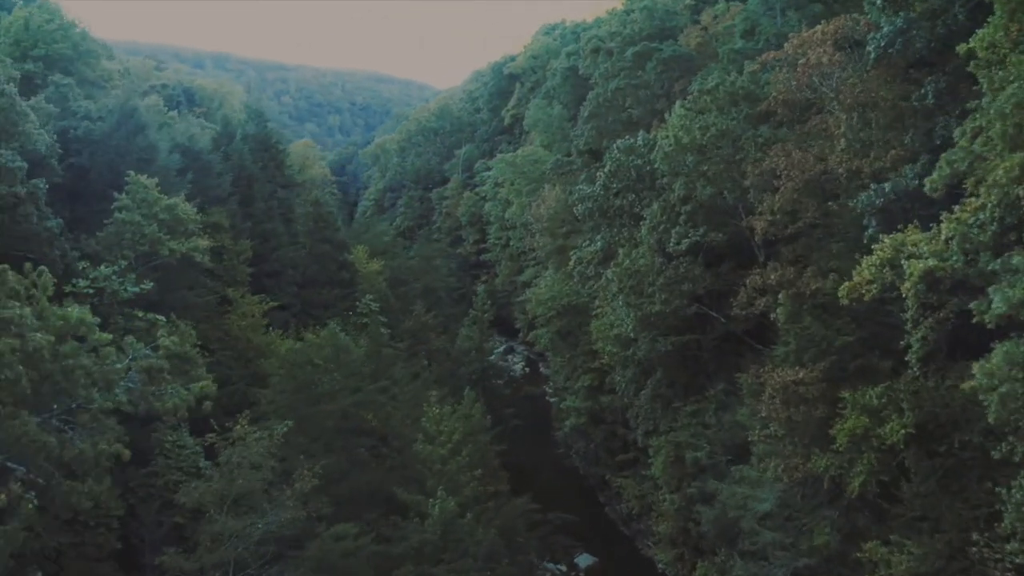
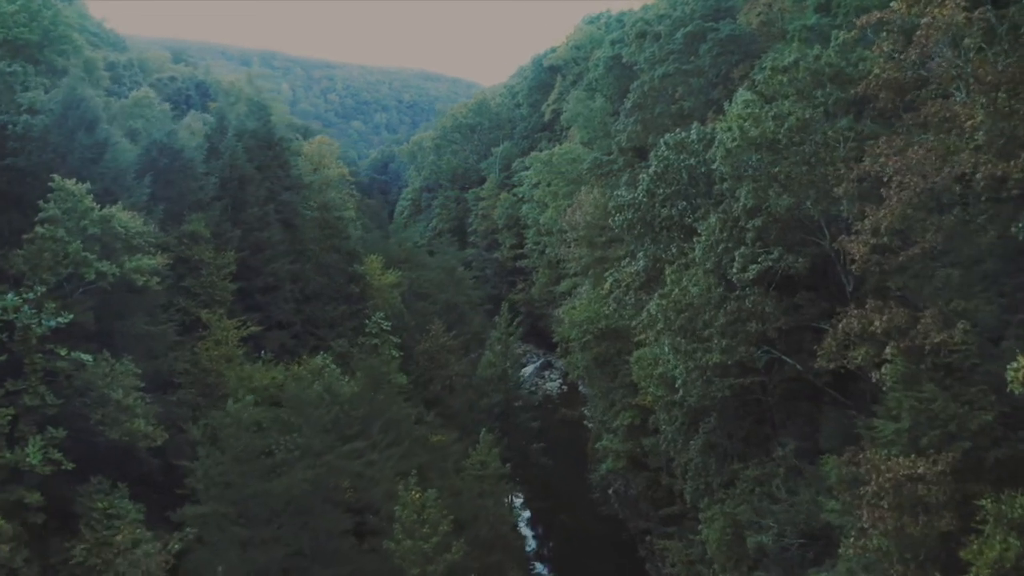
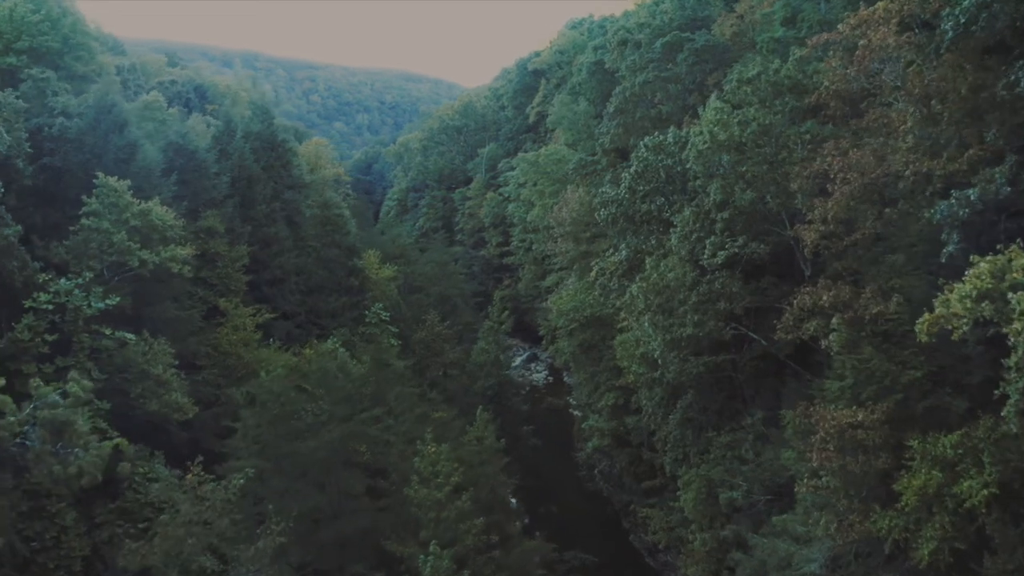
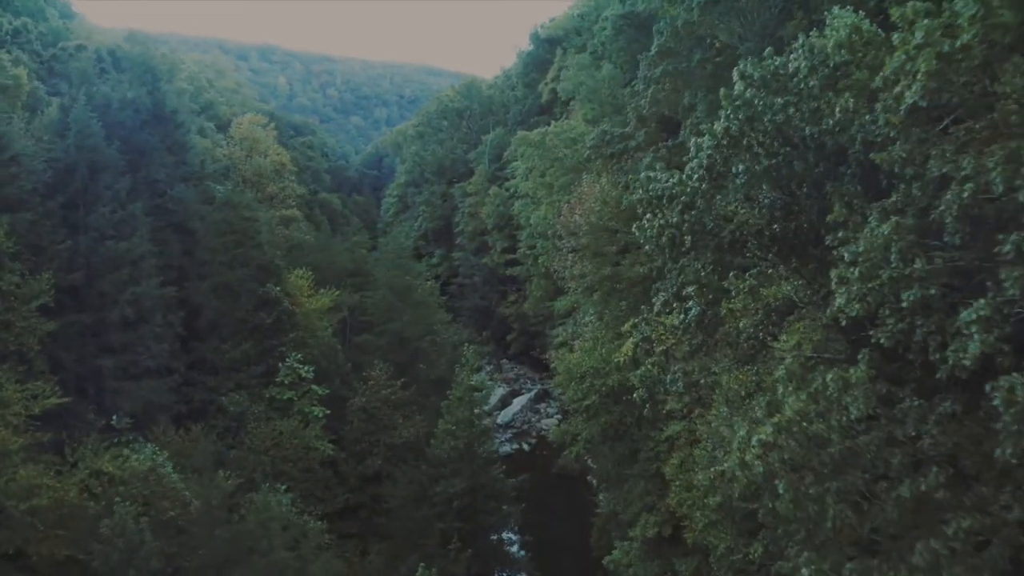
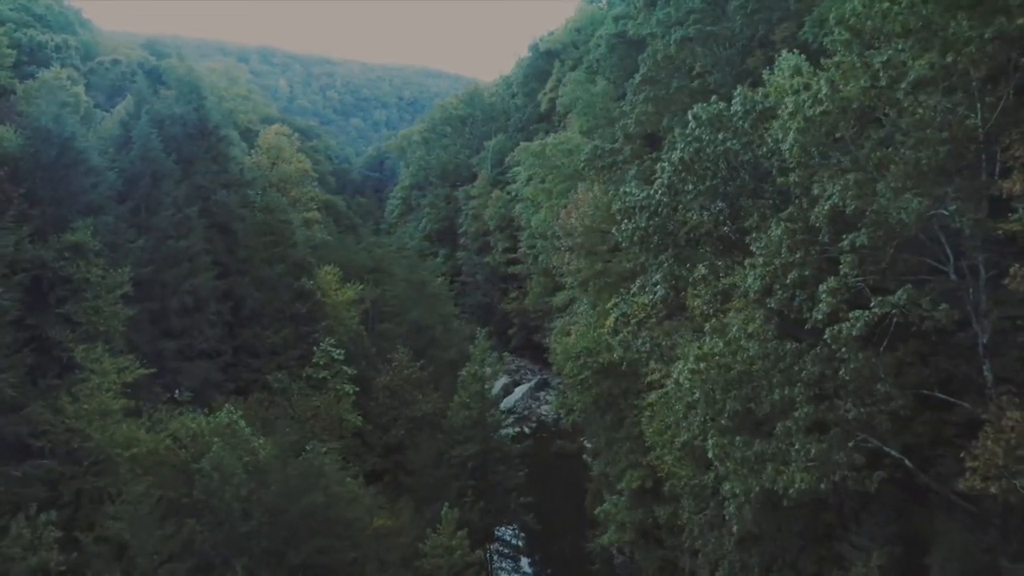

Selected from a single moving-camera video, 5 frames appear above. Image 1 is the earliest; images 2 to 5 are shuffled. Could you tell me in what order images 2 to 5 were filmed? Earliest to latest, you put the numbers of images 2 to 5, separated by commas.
3, 2, 5, 4
